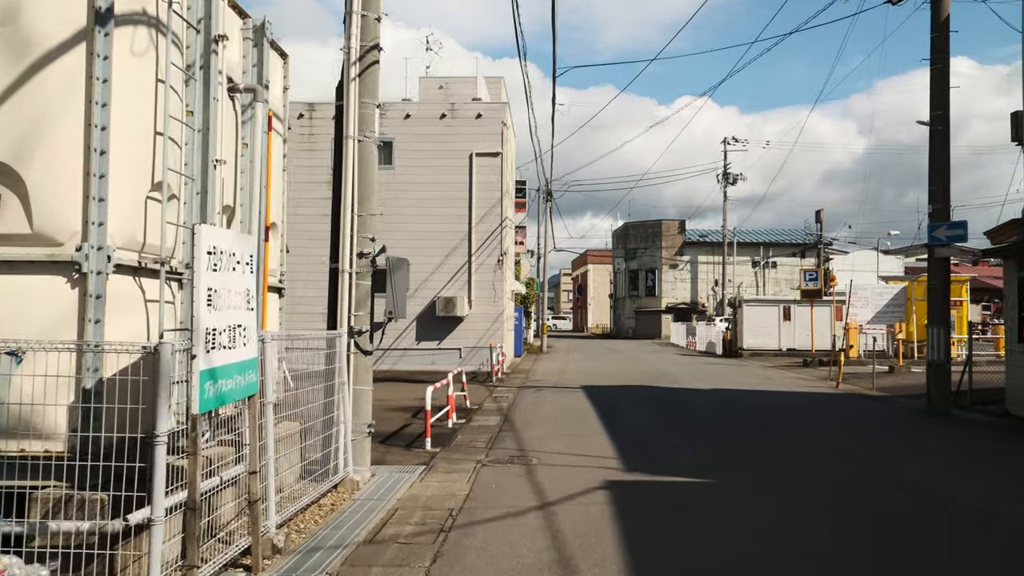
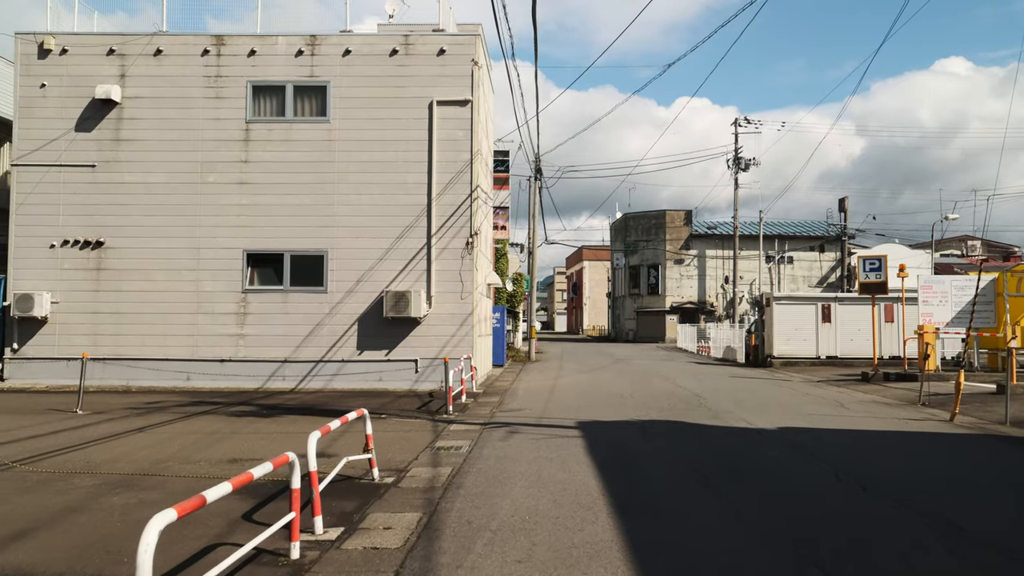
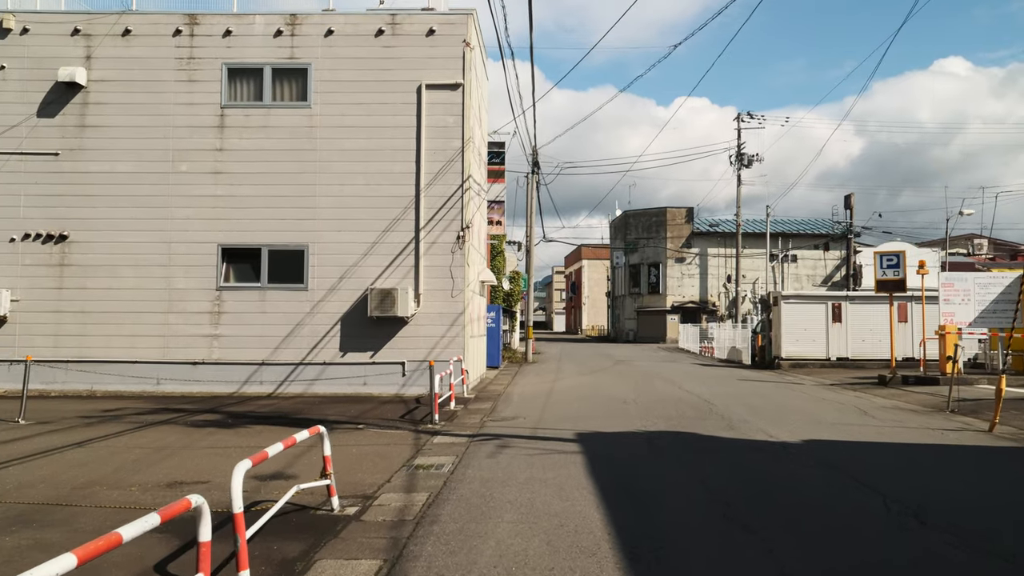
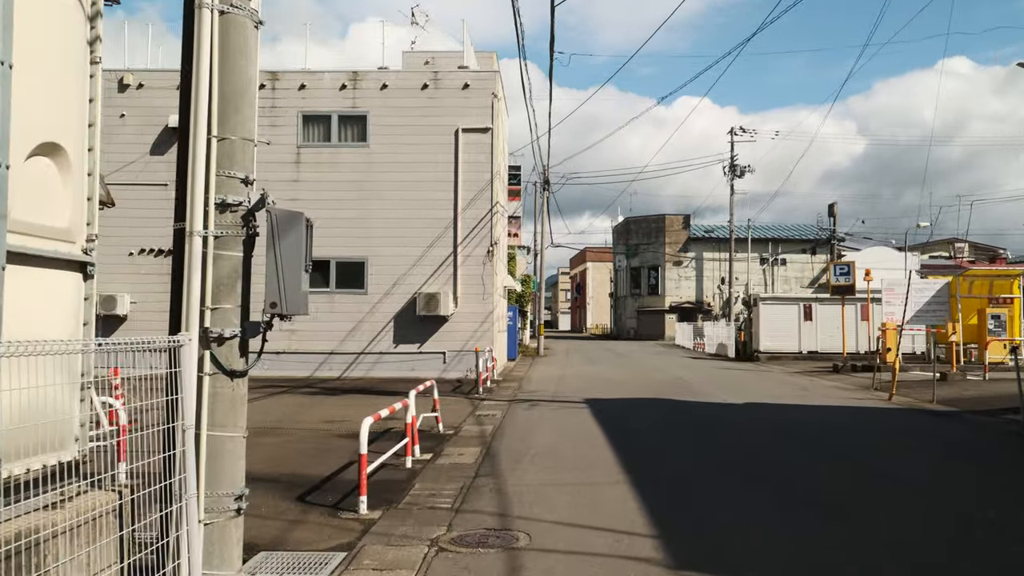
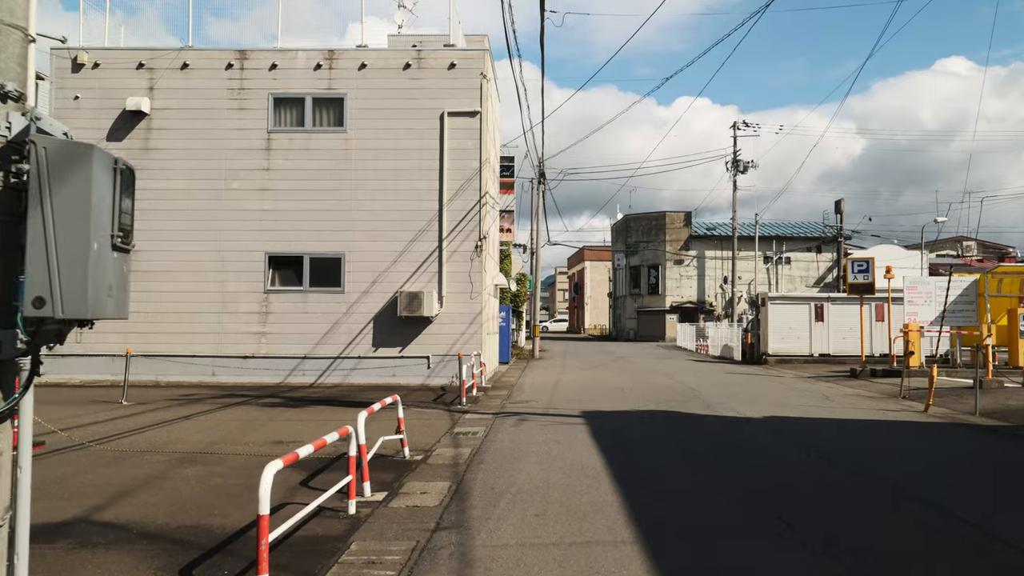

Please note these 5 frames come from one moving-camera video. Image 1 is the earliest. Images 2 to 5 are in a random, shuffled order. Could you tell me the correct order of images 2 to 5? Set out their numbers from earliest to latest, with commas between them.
4, 5, 2, 3
